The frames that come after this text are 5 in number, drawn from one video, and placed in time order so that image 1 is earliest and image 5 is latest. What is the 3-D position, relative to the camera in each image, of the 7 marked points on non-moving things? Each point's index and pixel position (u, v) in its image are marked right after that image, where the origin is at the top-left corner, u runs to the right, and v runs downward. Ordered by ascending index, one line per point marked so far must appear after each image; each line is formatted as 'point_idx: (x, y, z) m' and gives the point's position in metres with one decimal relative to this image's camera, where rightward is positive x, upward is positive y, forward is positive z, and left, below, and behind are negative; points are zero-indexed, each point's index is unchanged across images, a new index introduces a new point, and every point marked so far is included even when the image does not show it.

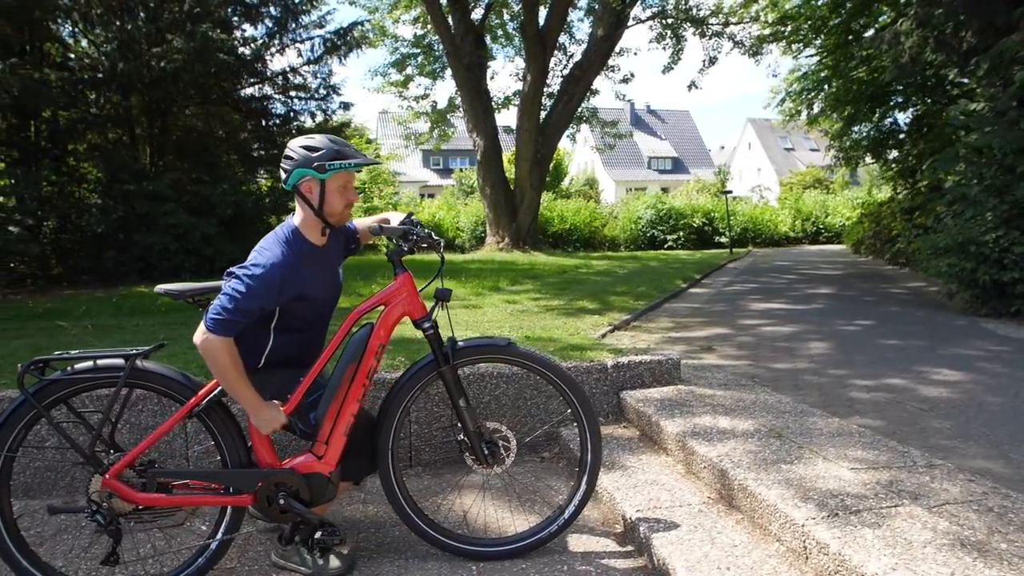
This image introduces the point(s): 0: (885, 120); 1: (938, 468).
0: (+10.0, +4.5, +17.6) m
1: (+2.1, -0.9, +3.2) m
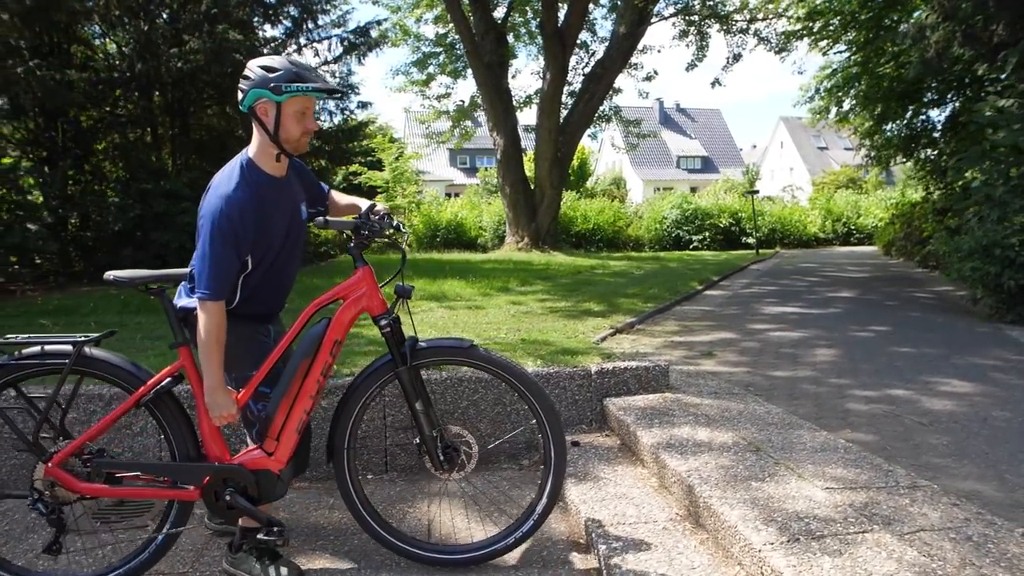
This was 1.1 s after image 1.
0: (+10.4, +4.4, +17.0) m
1: (+1.9, -0.9, +3.0) m
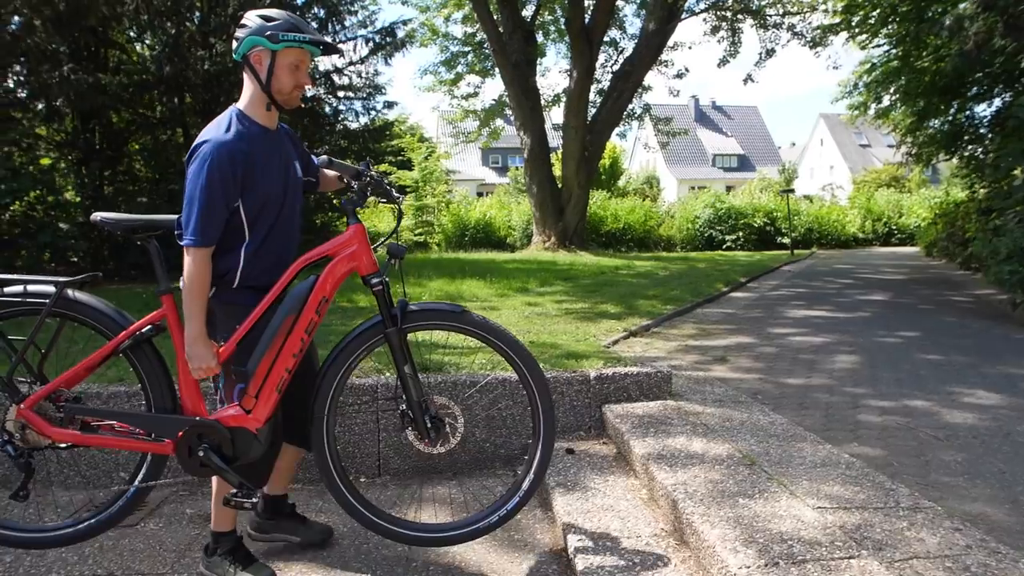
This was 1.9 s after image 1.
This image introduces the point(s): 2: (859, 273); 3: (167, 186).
0: (+11.1, +4.3, +16.3) m
1: (+1.7, -0.9, +2.8) m
2: (+8.8, +0.4, +16.7) m
3: (-7.0, +2.1, +13.5) m
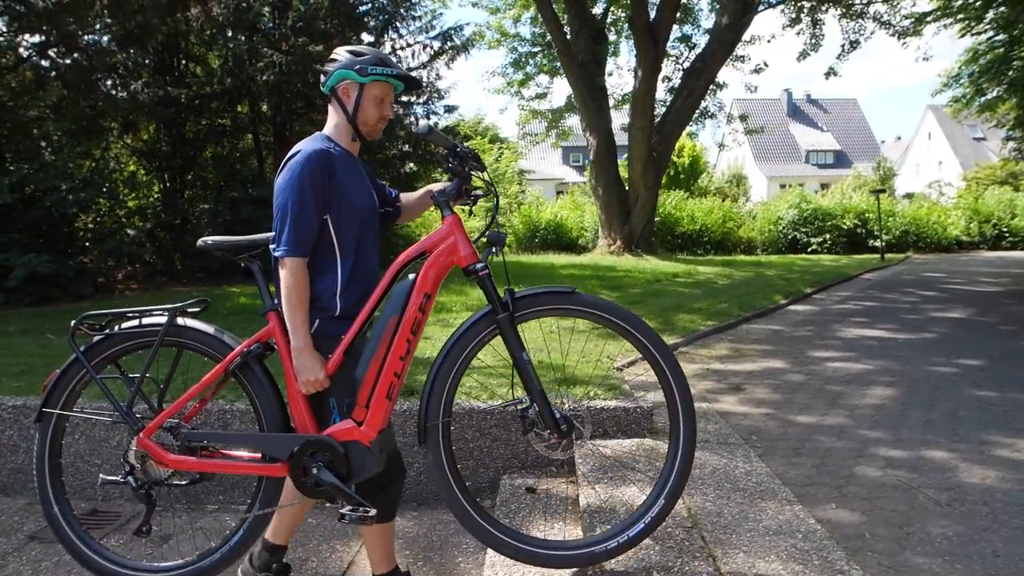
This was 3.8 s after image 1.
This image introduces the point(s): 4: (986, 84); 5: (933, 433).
0: (+12.4, +4.0, +14.6) m
1: (+1.3, -1.2, +2.4) m
2: (+10.1, +0.1, +15.2) m
3: (-6.0, +2.0, +14.1) m
4: (+13.1, +5.7, +18.3) m
5: (+2.9, -1.0, +4.6) m
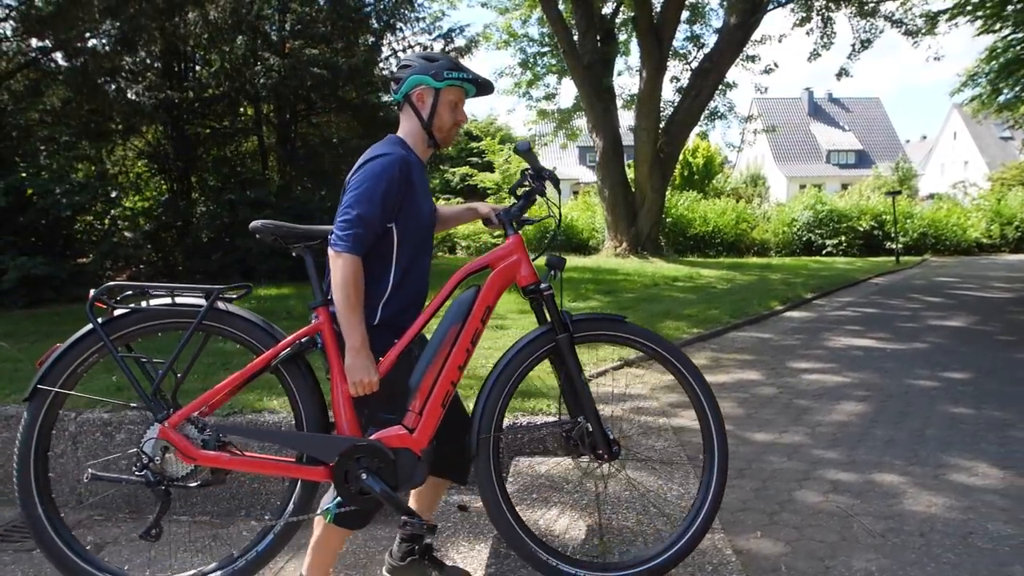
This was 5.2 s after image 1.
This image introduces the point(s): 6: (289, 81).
0: (+12.3, +3.9, +14.1) m
1: (+0.8, -1.2, +2.3) m
2: (+10.0, 0.0, +14.8) m
3: (-6.0, +2.0, +14.2) m
4: (+13.2, +5.5, +17.7) m
5: (+2.5, -1.1, +4.4) m
6: (-4.7, +4.4, +14.1) m
